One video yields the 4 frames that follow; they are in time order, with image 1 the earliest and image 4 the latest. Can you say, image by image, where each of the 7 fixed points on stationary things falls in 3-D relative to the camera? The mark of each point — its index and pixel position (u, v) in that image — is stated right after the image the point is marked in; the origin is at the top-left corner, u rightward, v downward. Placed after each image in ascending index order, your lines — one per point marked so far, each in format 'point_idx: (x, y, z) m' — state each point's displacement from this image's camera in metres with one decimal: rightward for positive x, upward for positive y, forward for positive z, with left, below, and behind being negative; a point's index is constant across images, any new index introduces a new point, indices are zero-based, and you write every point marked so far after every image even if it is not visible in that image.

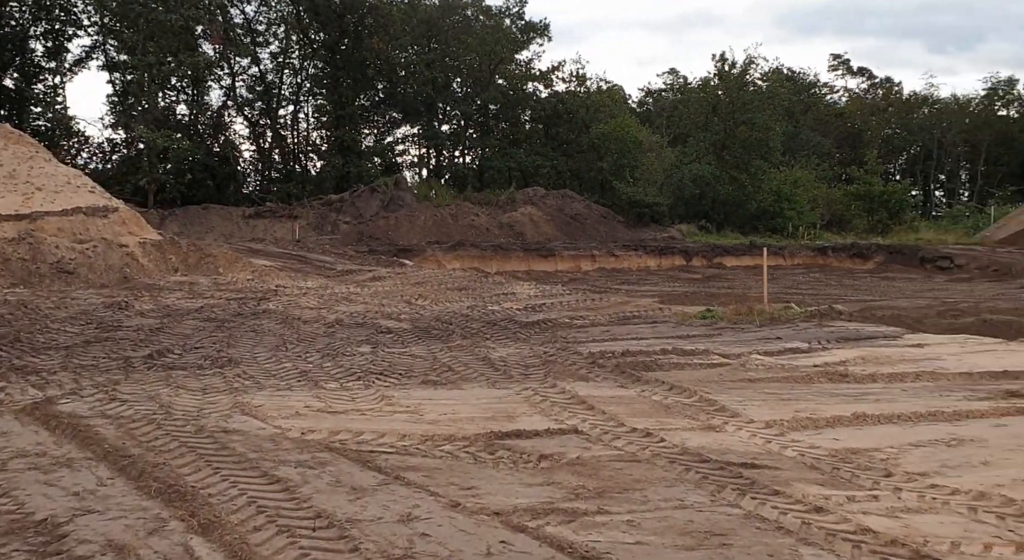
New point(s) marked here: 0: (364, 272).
0: (-2.2, +0.1, +14.3) m
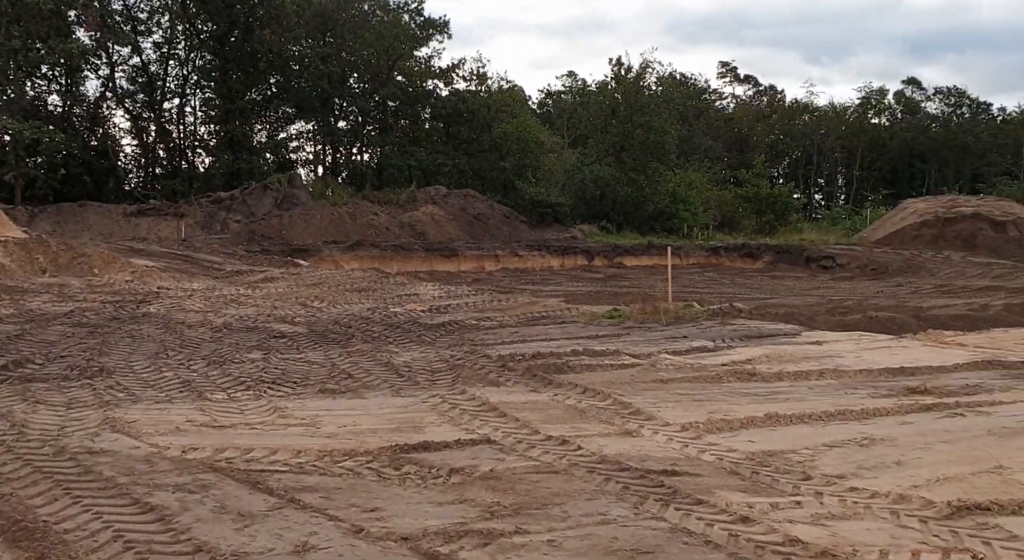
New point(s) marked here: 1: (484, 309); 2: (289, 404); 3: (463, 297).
0: (-3.7, +0.1, +13.6) m
1: (-0.3, -0.4, +10.3) m
2: (-1.3, -0.7, +5.4) m
3: (-0.7, -0.2, +12.6) m
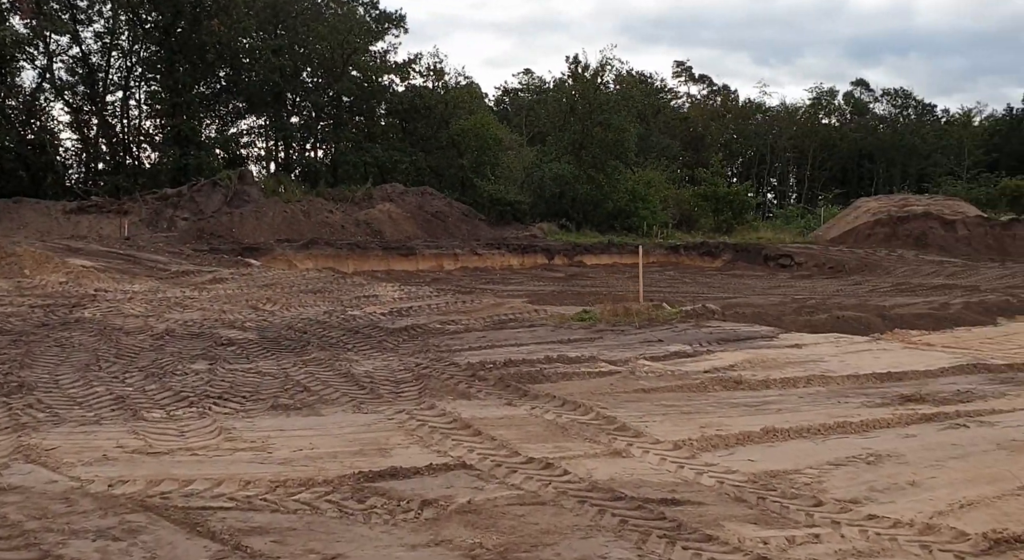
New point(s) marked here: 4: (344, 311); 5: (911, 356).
0: (-4.2, +0.1, +12.9) m
1: (-0.7, -0.4, +9.8) m
2: (-1.4, -0.7, +4.9) m
3: (-1.2, -0.2, +12.0) m
4: (-1.7, -0.4, +9.6) m
5: (+3.6, -0.7, +8.5) m
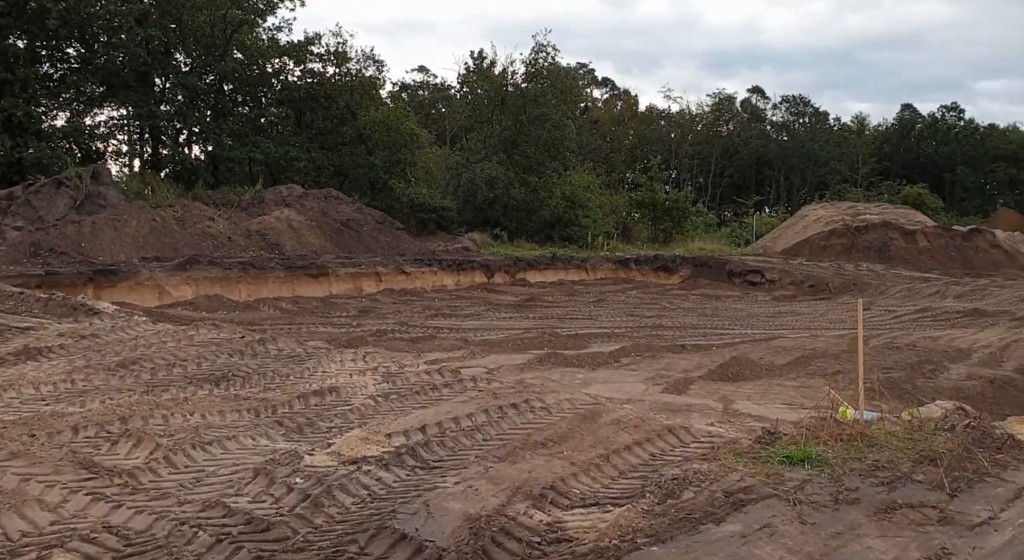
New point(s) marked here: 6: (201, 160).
0: (-3.8, -0.5, +7.1) m
1: (+0.1, -0.9, +4.4) m
2: (0.0, -1.3, -0.6) m
3: (-0.6, -0.8, +6.6) m
4: (-0.9, -0.9, +4.1) m
5: (+4.5, -1.2, +3.7) m
6: (-6.1, +2.5, +19.1) m
